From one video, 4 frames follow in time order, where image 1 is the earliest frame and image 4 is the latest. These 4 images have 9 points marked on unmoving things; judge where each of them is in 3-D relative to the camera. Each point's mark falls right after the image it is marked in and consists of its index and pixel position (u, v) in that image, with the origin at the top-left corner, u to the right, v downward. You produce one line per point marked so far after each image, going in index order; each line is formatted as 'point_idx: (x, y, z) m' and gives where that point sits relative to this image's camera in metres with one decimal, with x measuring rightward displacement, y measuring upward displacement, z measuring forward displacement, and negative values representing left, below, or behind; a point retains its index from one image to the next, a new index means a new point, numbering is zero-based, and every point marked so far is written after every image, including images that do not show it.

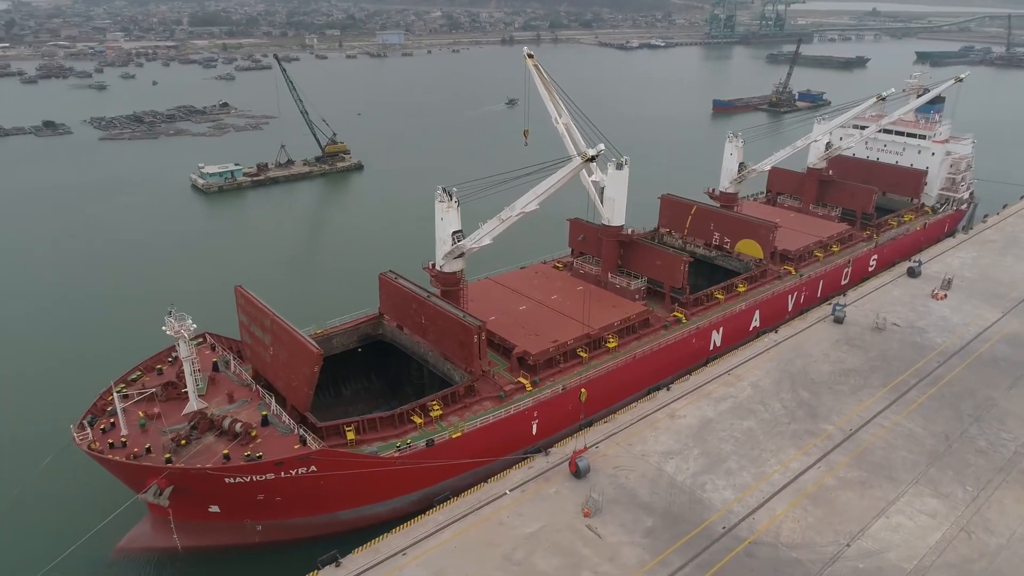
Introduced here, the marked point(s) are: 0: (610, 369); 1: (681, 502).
0: (+2.7, -2.2, +19.3) m
1: (+3.8, -4.8, +16.2) m
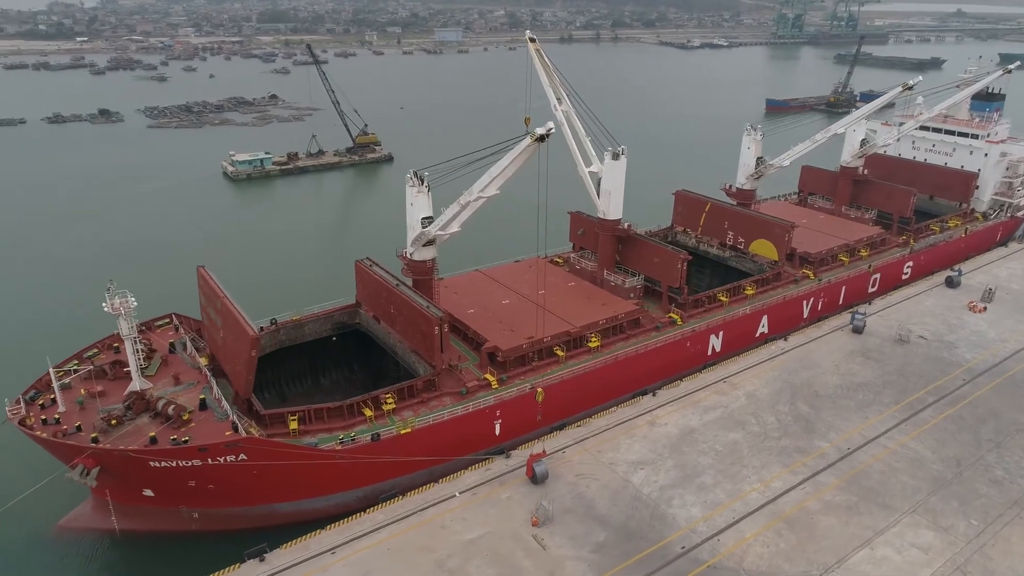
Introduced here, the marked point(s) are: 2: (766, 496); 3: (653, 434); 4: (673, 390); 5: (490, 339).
0: (+1.9, -2.1, +18.1) m
1: (+2.6, -4.7, +14.9) m
2: (+5.5, -4.5, +15.5) m
3: (+3.4, -3.6, +17.6) m
4: (+4.3, -2.8, +19.4) m
5: (-0.5, -1.3, +18.2) m
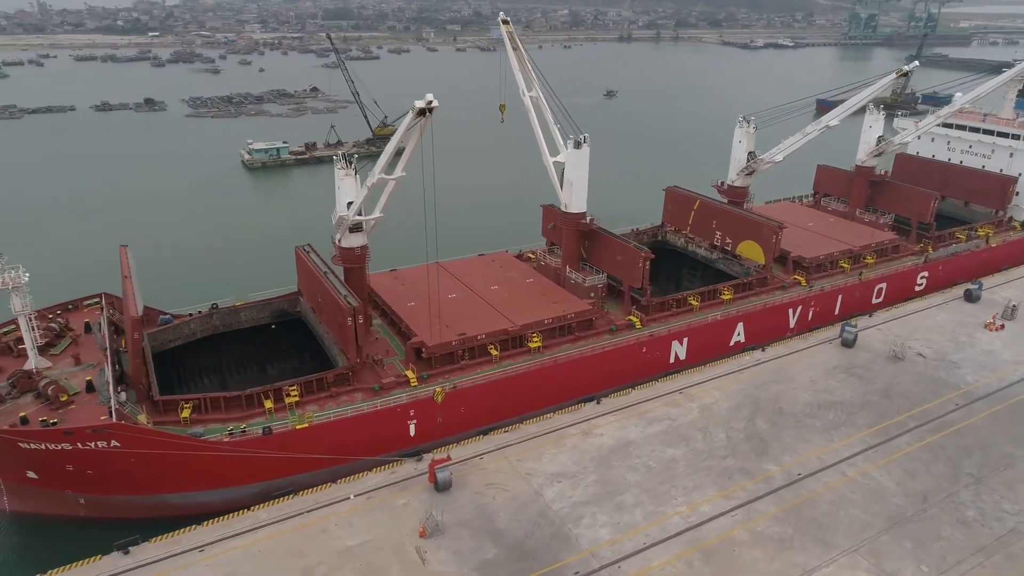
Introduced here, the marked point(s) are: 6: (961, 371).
0: (+0.2, -2.0, +16.8) m
1: (+0.5, -4.6, +13.5) m
2: (+3.4, -4.5, +13.8) m
3: (+1.6, -3.5, +16.1) m
4: (+2.7, -2.8, +17.9) m
5: (-2.2, -1.1, +17.1) m
6: (+12.1, -2.2, +19.4) m
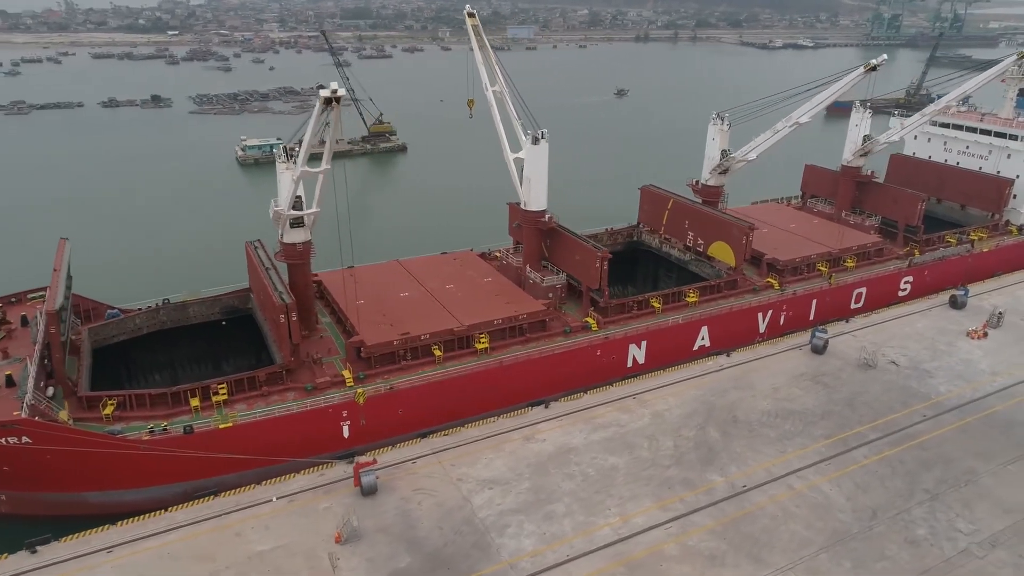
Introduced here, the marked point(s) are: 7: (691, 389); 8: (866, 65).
0: (-1.1, -1.9, +16.2) m
1: (-0.9, -4.6, +13.0) m
2: (+2.0, -4.5, +13.2) m
3: (+0.2, -3.5, +15.5) m
4: (+1.4, -2.8, +17.3) m
5: (-3.5, -1.0, +16.7) m
6: (+10.9, -2.4, +18.4) m
7: (+4.5, -2.5, +17.9) m
8: (+8.4, +5.3, +17.1) m
